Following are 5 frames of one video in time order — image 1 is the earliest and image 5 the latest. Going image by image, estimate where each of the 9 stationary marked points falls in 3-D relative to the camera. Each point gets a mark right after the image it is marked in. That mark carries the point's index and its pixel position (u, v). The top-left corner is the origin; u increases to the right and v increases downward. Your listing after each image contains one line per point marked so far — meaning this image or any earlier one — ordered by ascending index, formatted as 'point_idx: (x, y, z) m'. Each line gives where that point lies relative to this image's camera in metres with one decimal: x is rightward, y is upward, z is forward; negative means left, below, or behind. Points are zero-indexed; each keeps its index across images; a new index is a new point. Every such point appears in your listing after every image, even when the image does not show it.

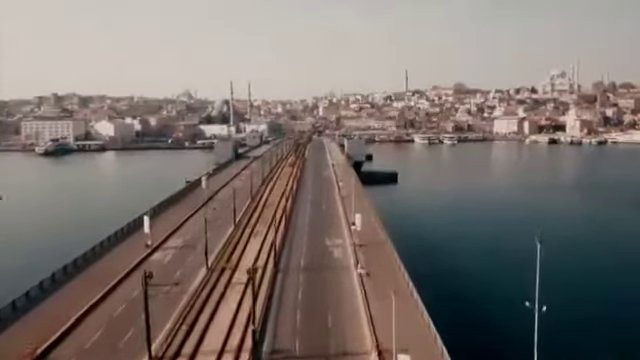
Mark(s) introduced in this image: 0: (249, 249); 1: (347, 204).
0: (-1.1, -1.1, +11.0) m
1: (+0.6, -0.5, +15.9) m
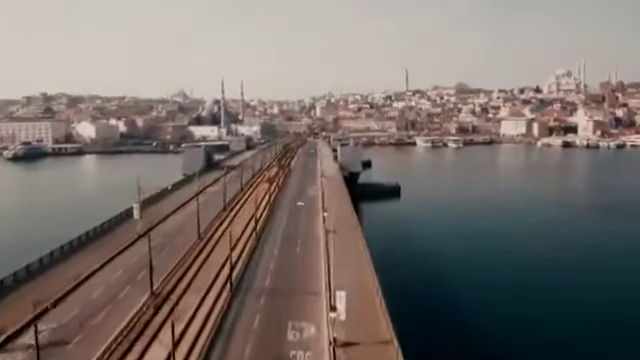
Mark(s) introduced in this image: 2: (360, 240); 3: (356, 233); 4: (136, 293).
0: (-1.5, -1.6, +6.5) m
1: (+0.2, -1.0, +11.3) m
2: (+0.6, -1.0, +11.5) m
3: (+0.6, -0.9, +11.9) m
4: (-2.3, -1.4, +8.7) m
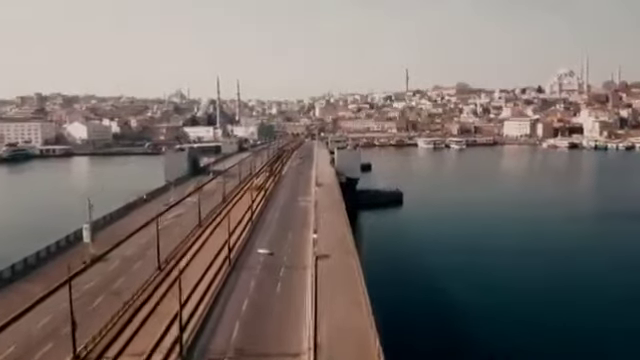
0: (-1.7, -1.8, +4.5) m
1: (0.0, -1.2, +9.3) m
2: (+0.5, -1.2, +9.5) m
3: (+0.4, -1.1, +9.9) m
4: (-2.4, -1.6, +6.7) m
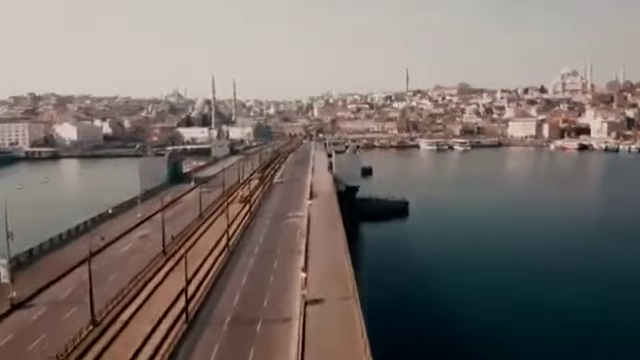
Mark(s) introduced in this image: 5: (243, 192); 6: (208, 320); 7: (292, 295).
0: (-1.8, -2.0, +2.1) m
1: (-0.1, -1.4, +7.0) m
2: (+0.4, -1.4, +7.1) m
3: (+0.3, -1.3, +7.6) m
4: (-2.5, -1.8, +4.3) m
5: (-1.8, -0.3, +16.4) m
6: (-1.2, -1.5, +7.5) m
7: (-0.3, -1.3, +8.3) m
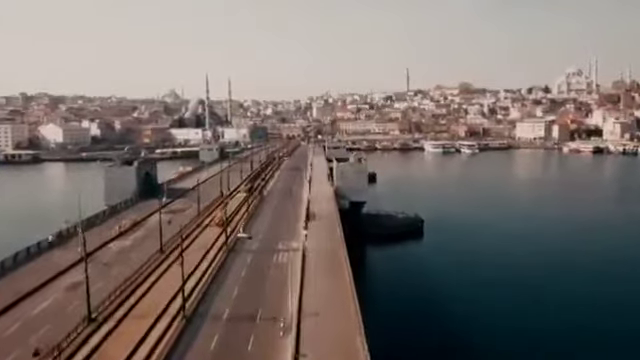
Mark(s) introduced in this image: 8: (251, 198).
0: (-1.8, -2.3, -1.0) m
1: (-0.1, -1.8, +3.8) m
2: (+0.4, -1.7, +4.0) m
3: (+0.3, -1.7, +4.4) m
4: (-2.5, -2.1, +1.1) m
5: (-1.8, -0.6, +13.2) m
6: (-1.2, -1.8, +4.3) m
7: (-0.3, -1.7, +5.2) m
8: (-1.5, -0.4, +16.3) m
